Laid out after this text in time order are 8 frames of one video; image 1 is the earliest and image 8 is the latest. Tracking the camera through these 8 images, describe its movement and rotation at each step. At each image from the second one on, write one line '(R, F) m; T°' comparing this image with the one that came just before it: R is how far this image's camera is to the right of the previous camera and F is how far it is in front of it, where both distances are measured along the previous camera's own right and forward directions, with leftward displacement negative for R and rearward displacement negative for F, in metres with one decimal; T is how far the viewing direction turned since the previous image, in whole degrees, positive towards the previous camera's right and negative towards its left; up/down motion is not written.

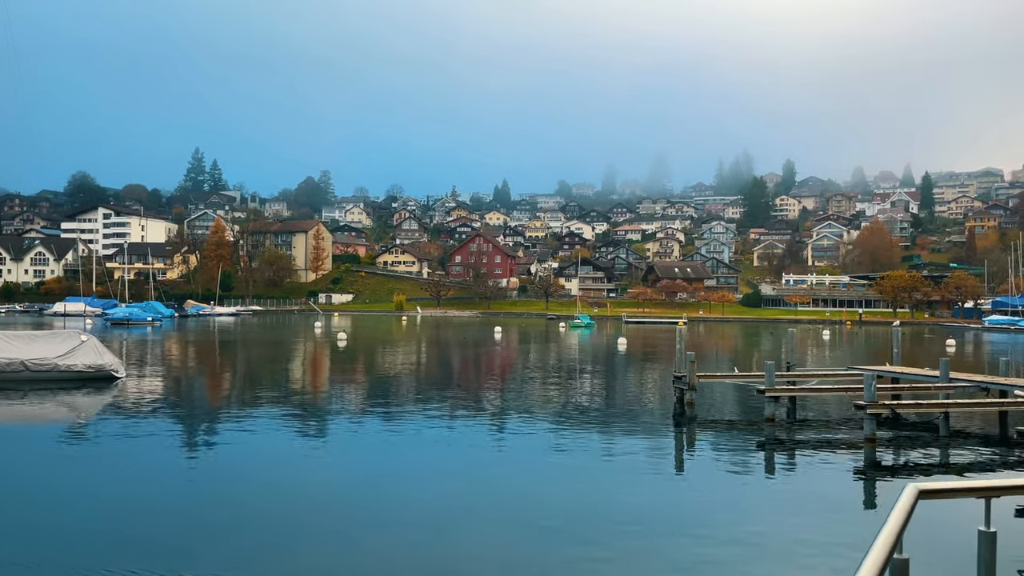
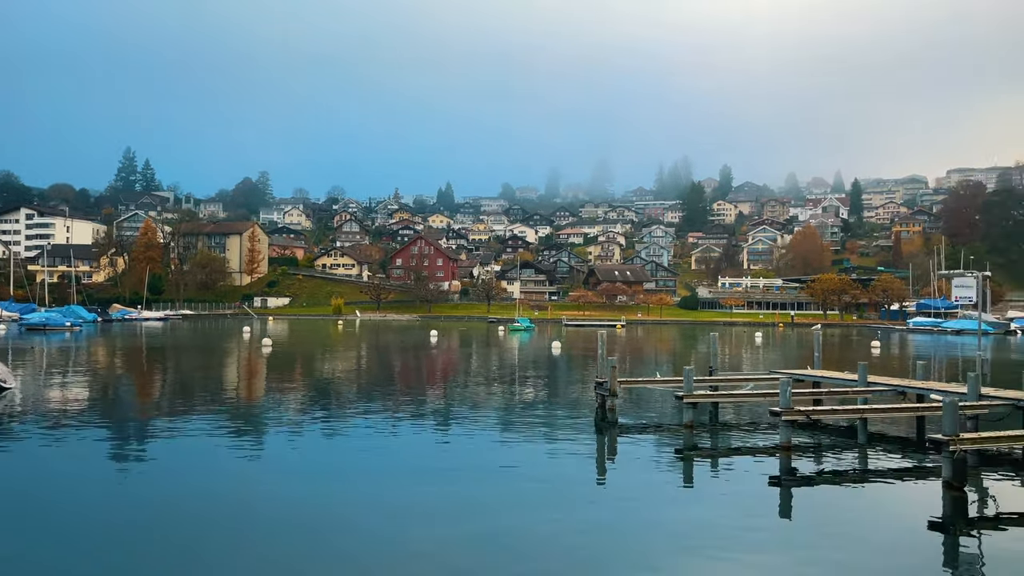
(+1.2, +1.4) m; +4°
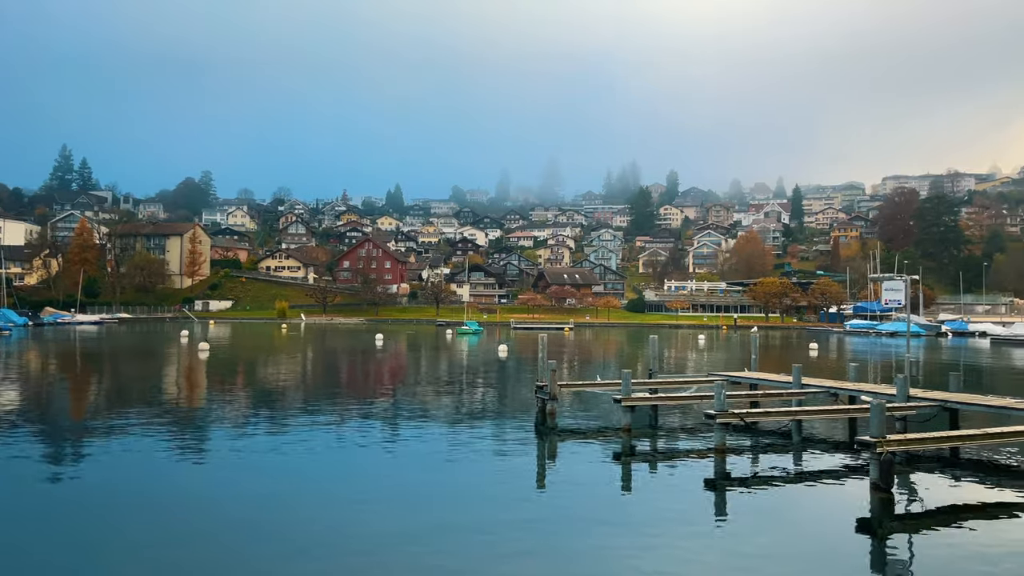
(+0.5, +0.4) m; +4°
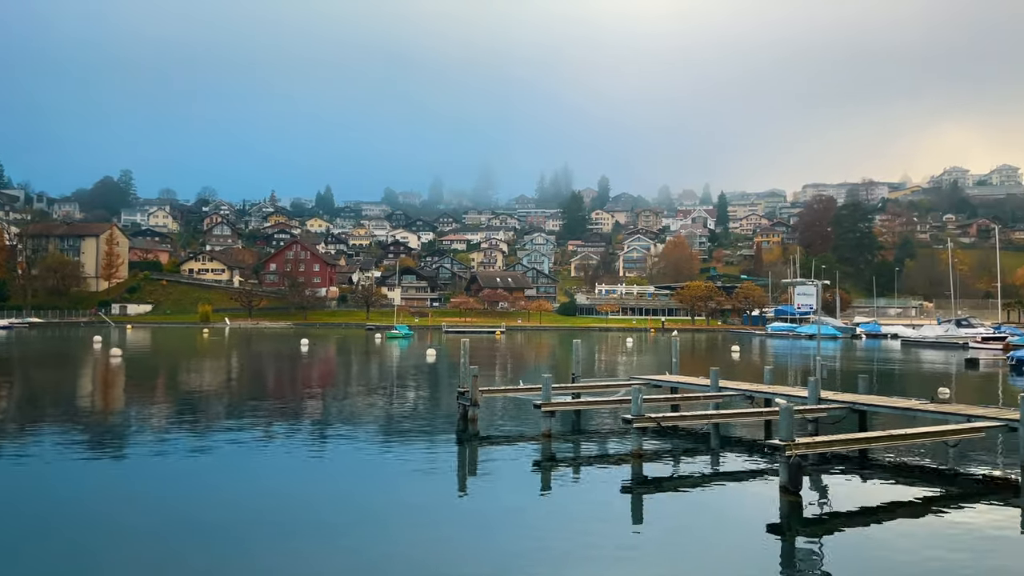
(+0.5, +0.4) m; +5°
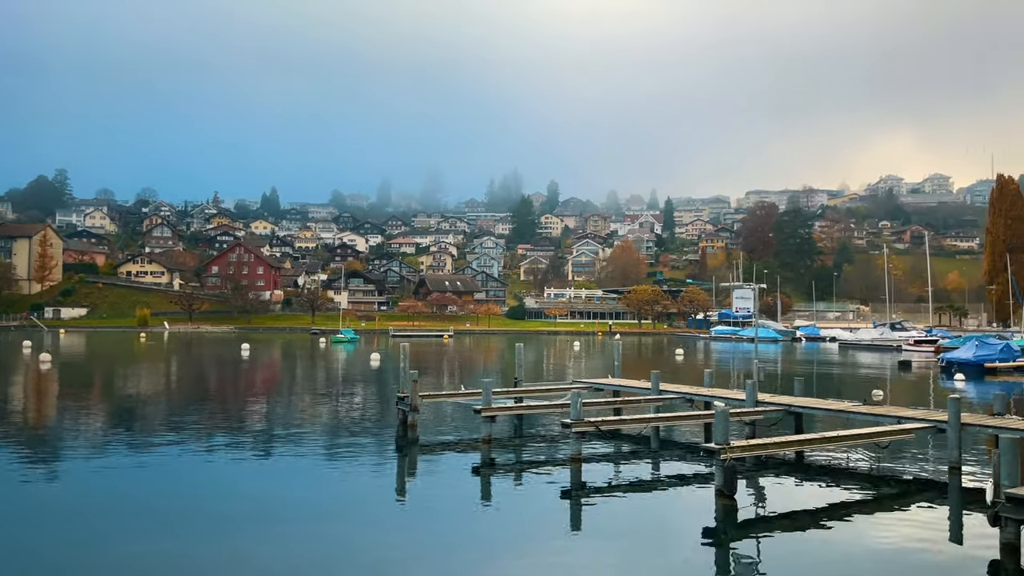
(+0.4, +0.4) m; +4°
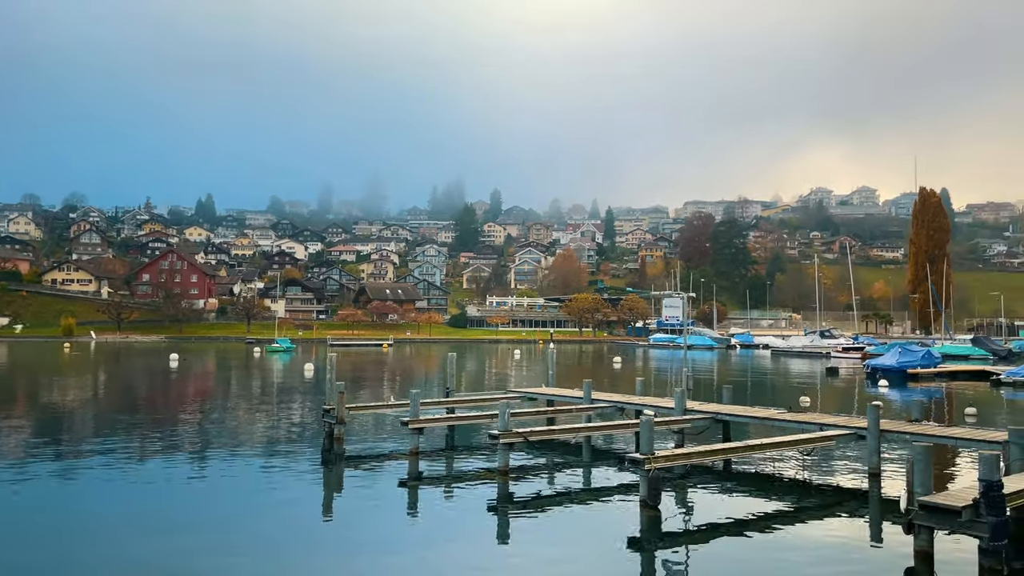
(+0.5, +0.4) m; +4°
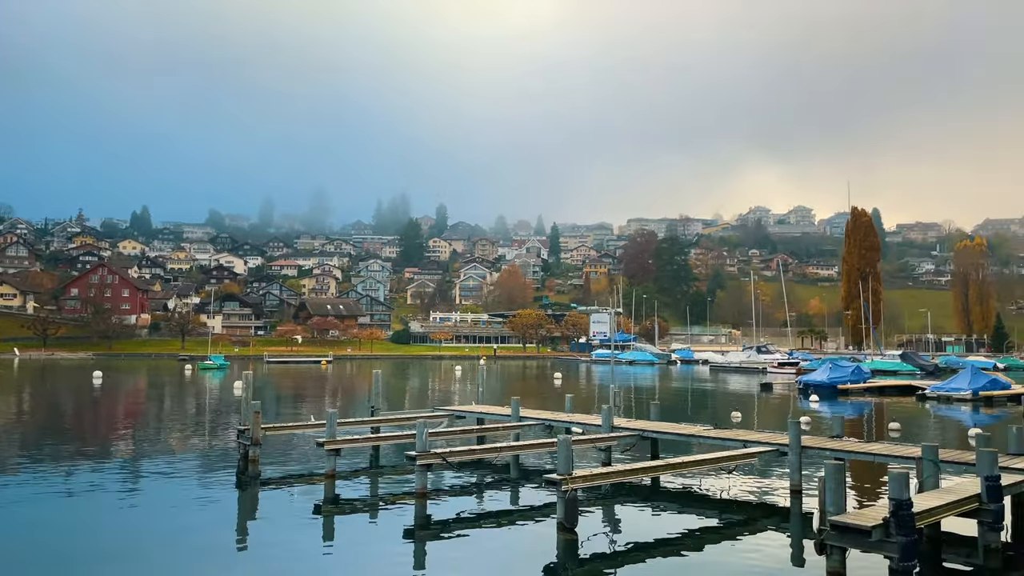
(+0.8, +0.7) m; +4°
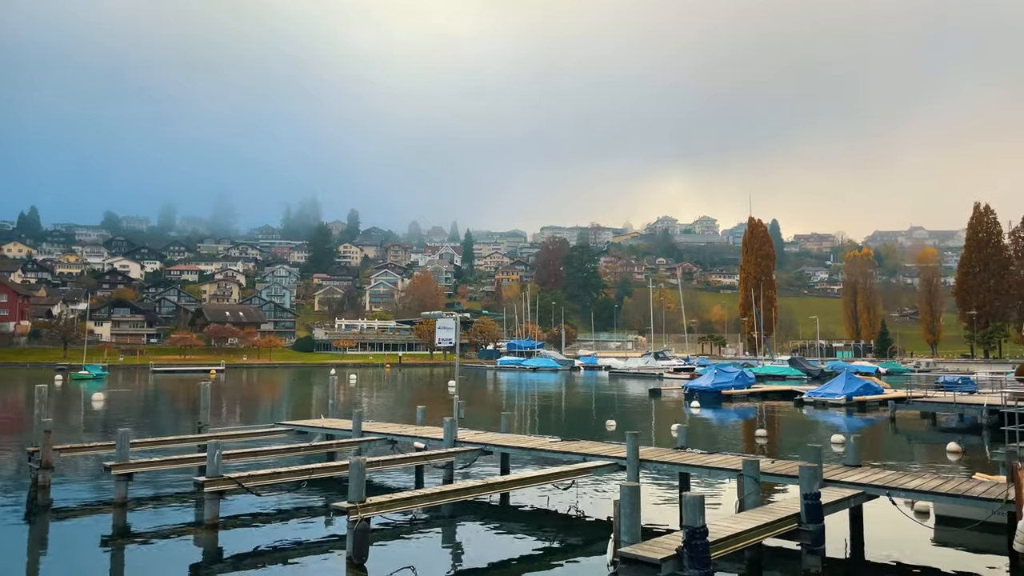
(+2.8, +2.0) m; +6°
